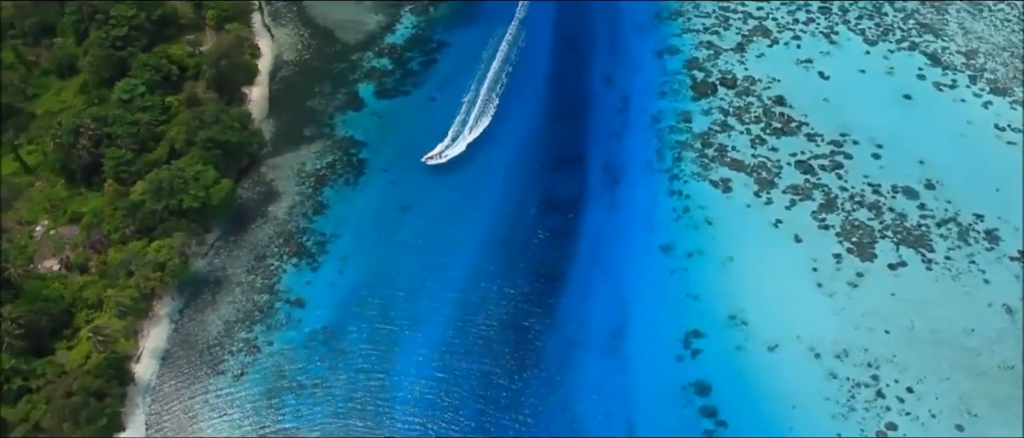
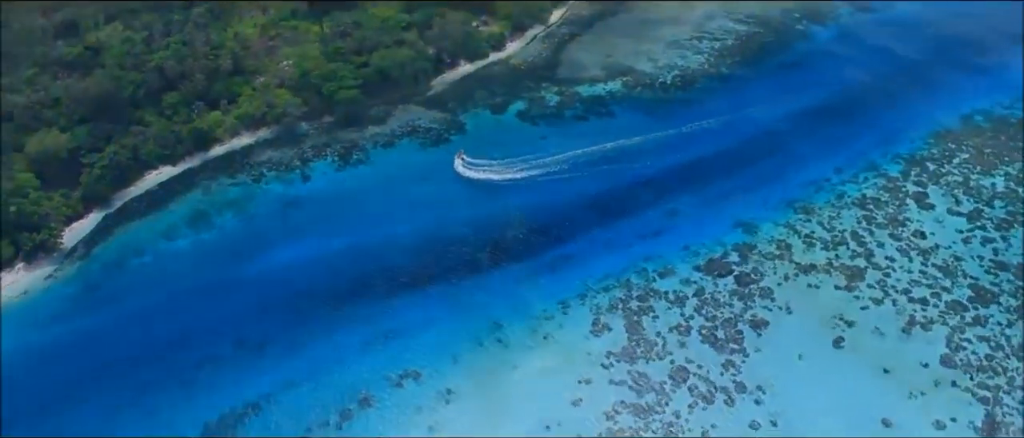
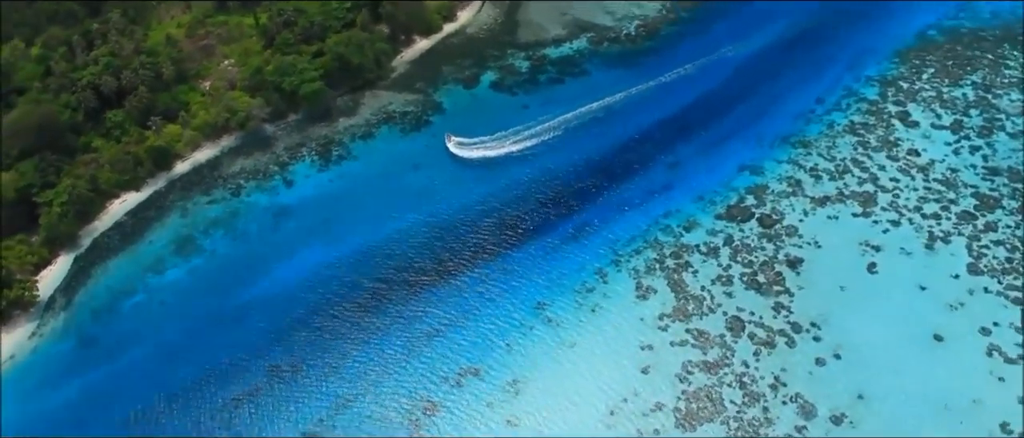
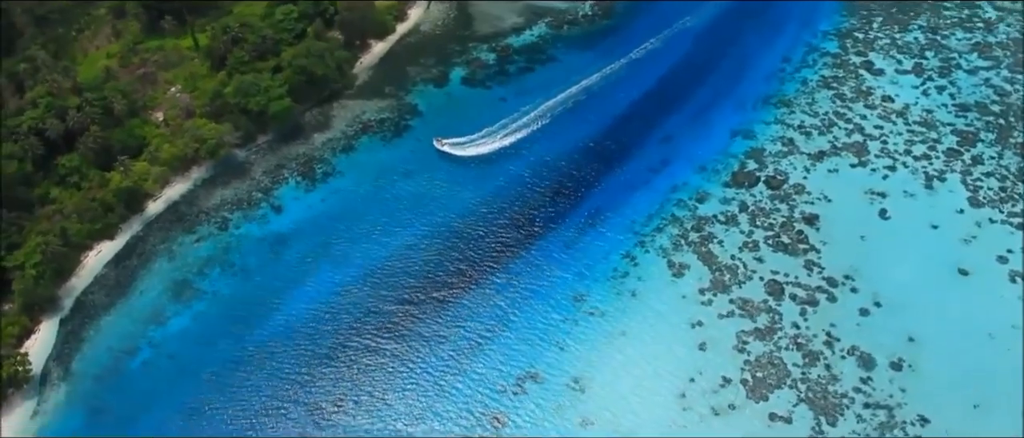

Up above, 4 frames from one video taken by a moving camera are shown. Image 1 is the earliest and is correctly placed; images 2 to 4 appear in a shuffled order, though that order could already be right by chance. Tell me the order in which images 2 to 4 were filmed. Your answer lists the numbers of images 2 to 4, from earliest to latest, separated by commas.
4, 3, 2
